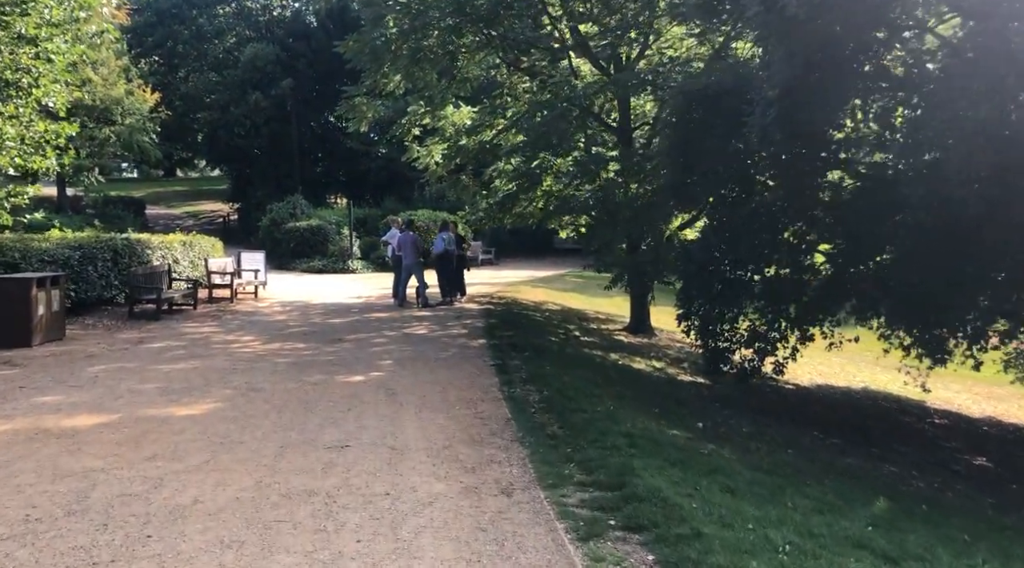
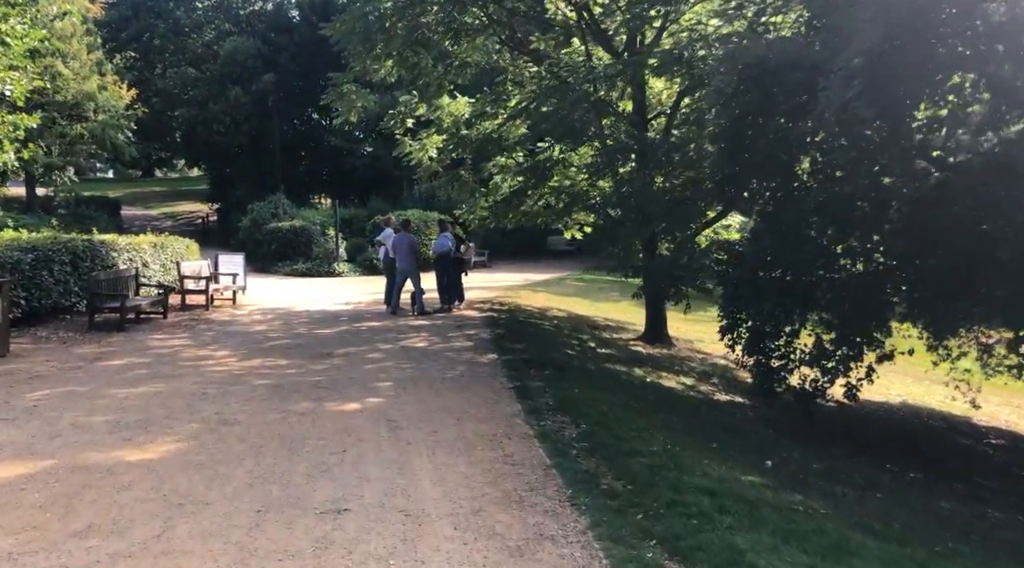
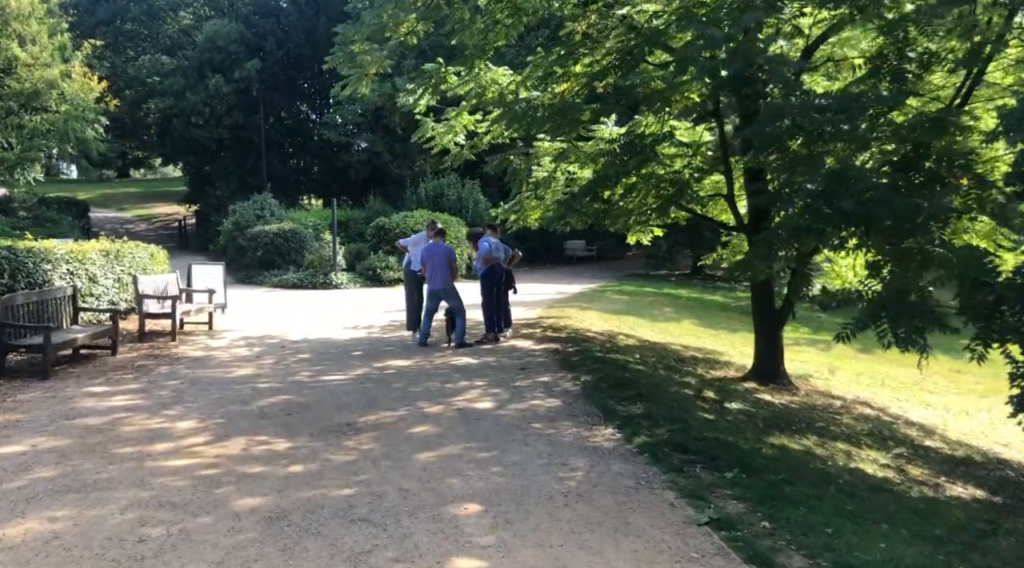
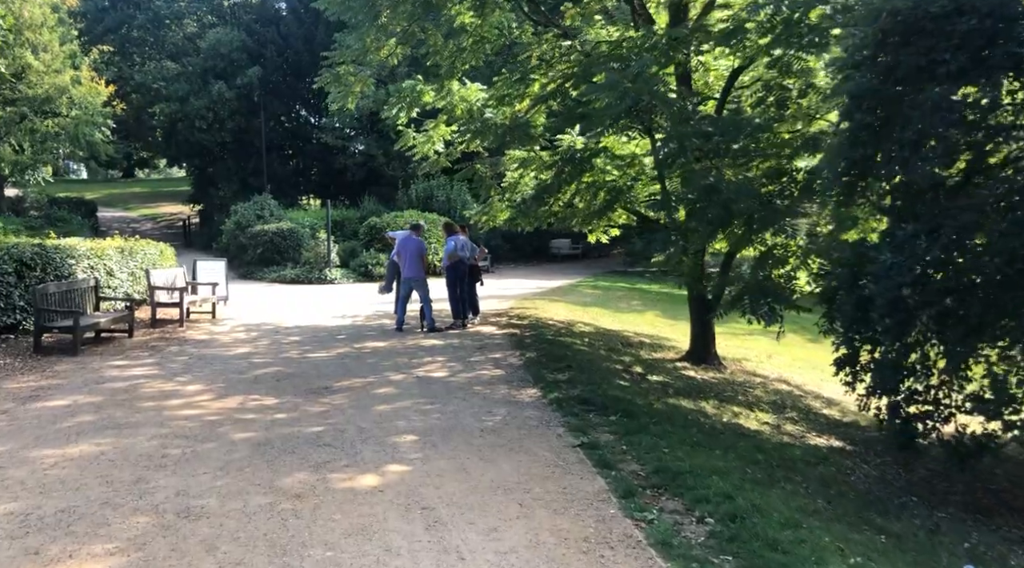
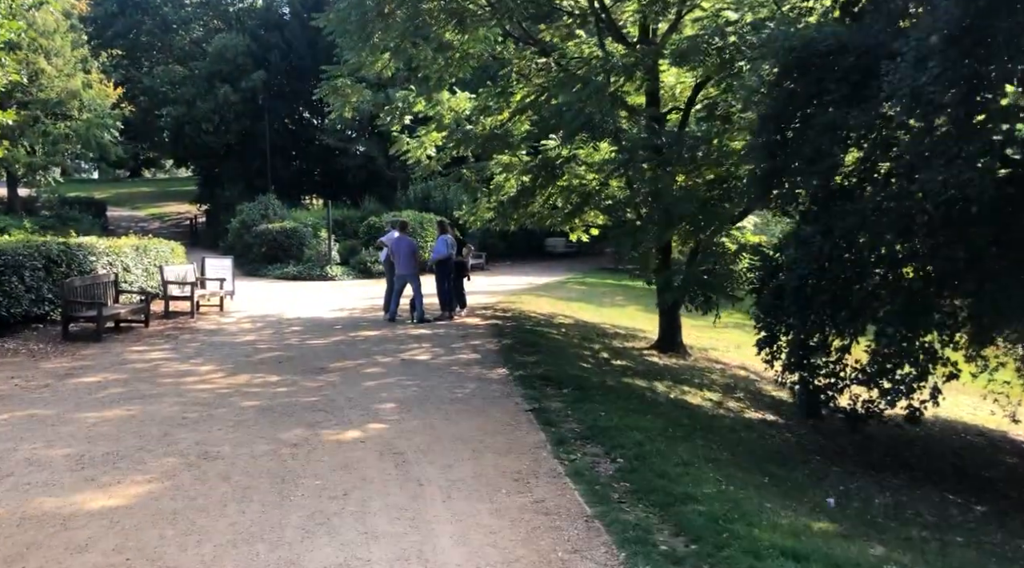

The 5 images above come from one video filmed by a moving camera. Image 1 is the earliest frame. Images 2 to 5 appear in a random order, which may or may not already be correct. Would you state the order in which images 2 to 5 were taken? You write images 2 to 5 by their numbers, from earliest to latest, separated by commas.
2, 5, 4, 3
